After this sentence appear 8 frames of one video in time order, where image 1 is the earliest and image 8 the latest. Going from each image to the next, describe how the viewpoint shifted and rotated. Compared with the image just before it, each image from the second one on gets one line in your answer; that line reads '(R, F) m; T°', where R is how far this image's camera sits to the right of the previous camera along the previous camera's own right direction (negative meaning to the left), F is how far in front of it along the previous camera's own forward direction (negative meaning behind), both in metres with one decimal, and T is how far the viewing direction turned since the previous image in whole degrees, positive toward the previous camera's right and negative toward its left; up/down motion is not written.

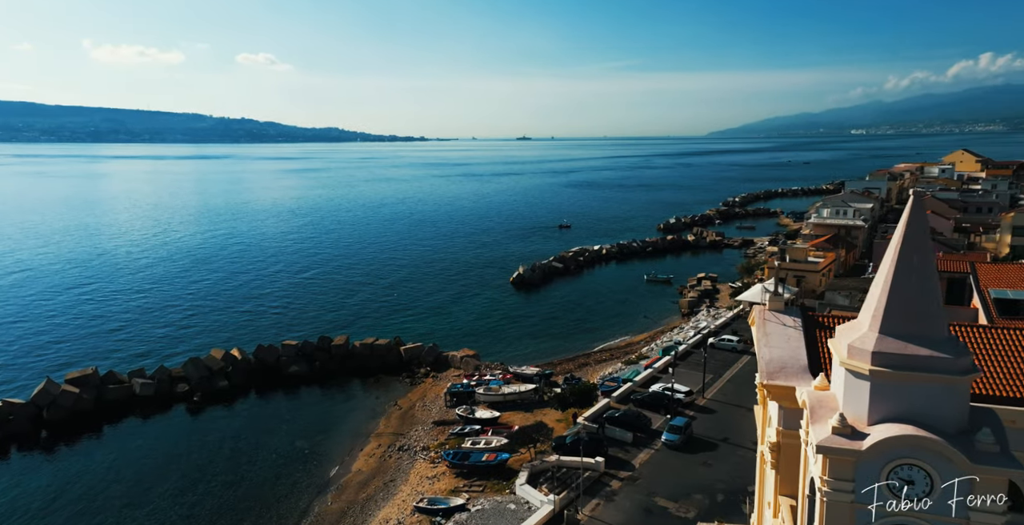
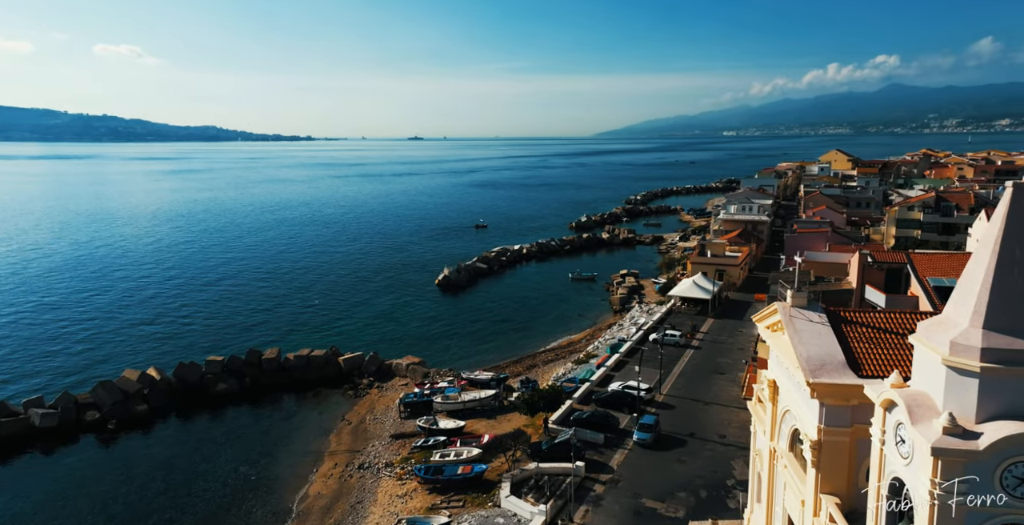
(-1.4, +0.8) m; +8°
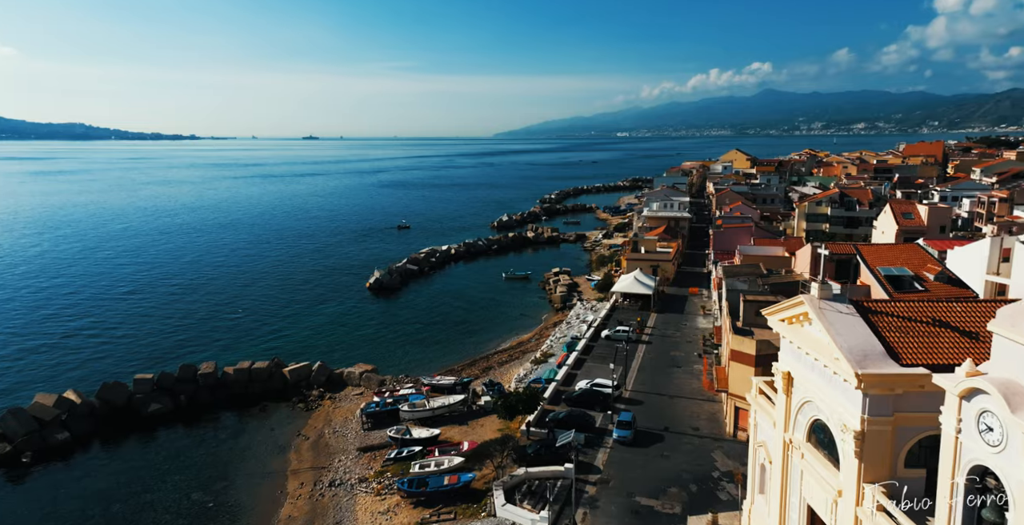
(-1.5, +0.6) m; +7°
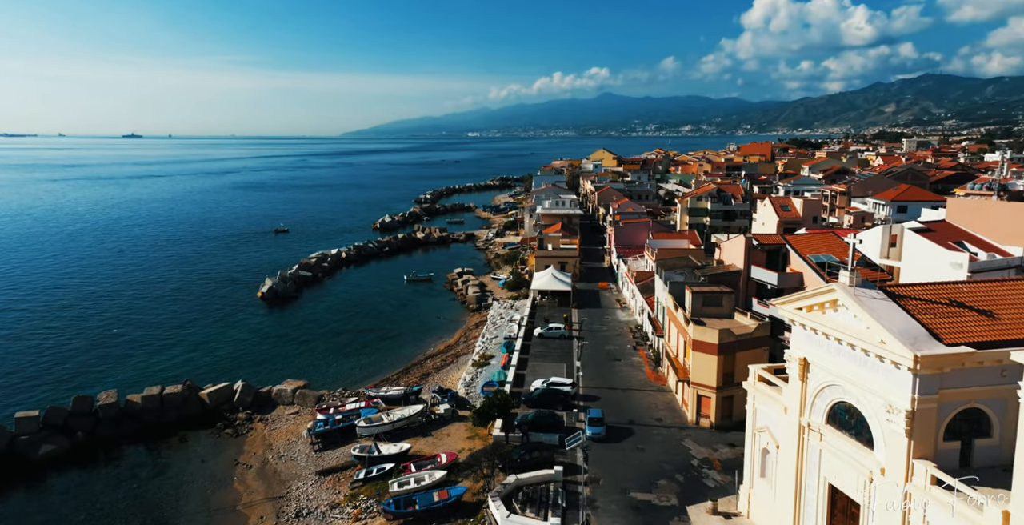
(-2.2, +0.7) m; +10°
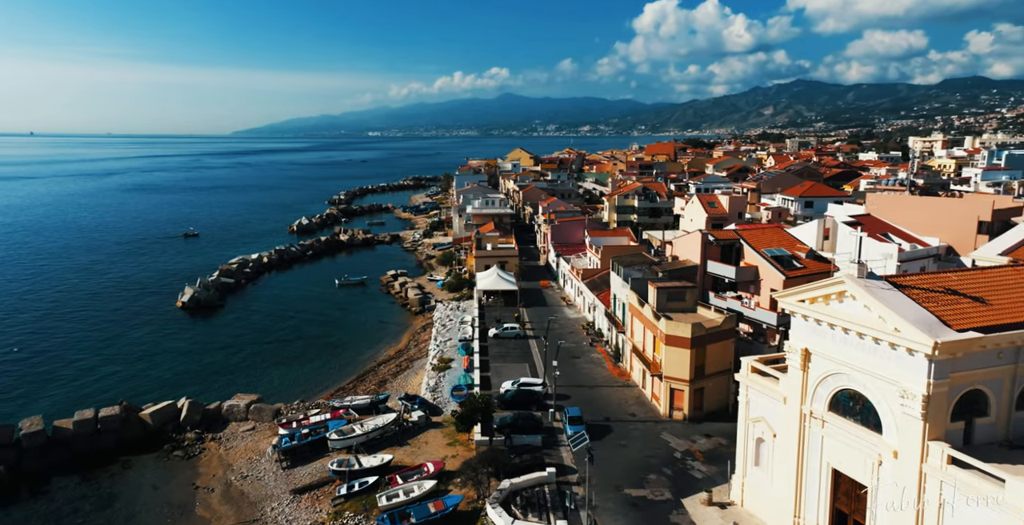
(-1.5, +0.4) m; +7°
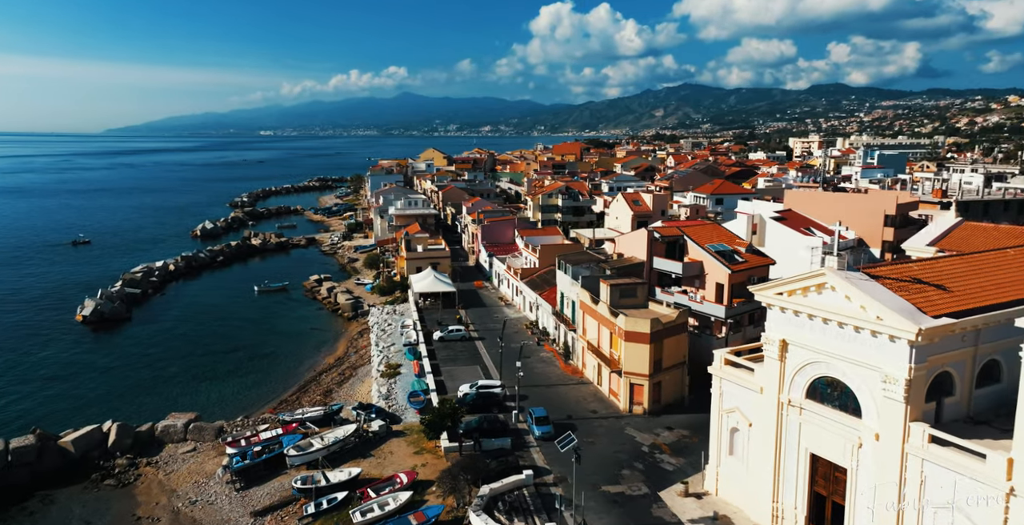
(-1.2, +0.3) m; +7°
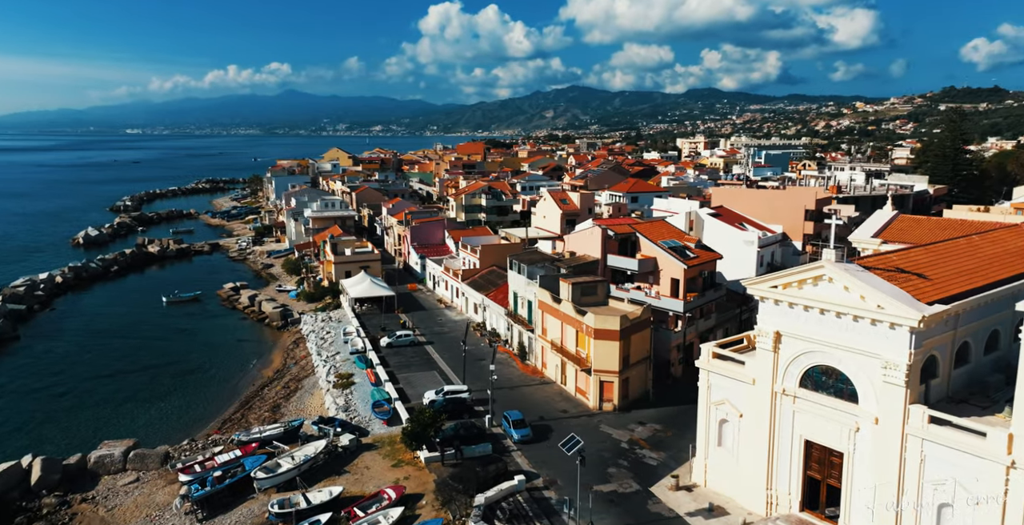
(-1.6, +0.4) m; +8°
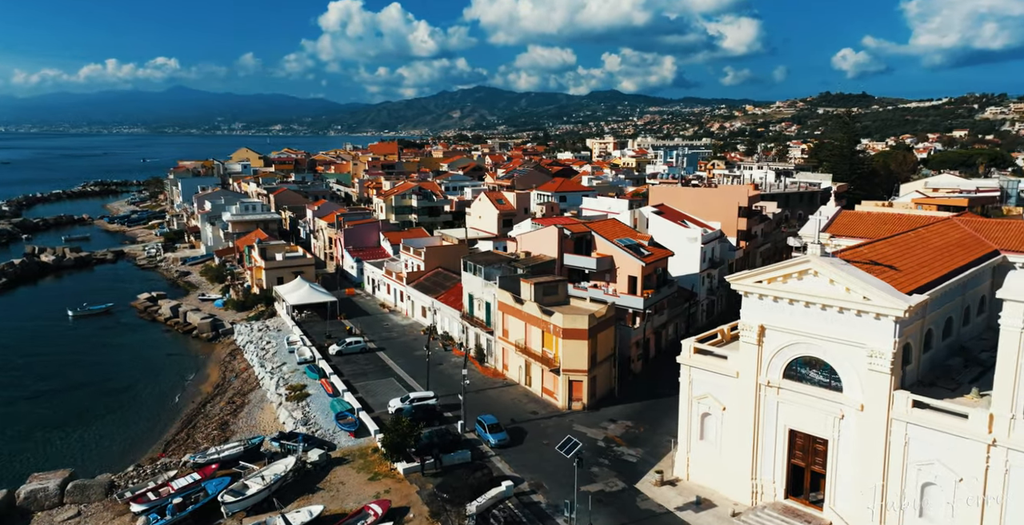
(-1.3, +0.3) m; +7°
